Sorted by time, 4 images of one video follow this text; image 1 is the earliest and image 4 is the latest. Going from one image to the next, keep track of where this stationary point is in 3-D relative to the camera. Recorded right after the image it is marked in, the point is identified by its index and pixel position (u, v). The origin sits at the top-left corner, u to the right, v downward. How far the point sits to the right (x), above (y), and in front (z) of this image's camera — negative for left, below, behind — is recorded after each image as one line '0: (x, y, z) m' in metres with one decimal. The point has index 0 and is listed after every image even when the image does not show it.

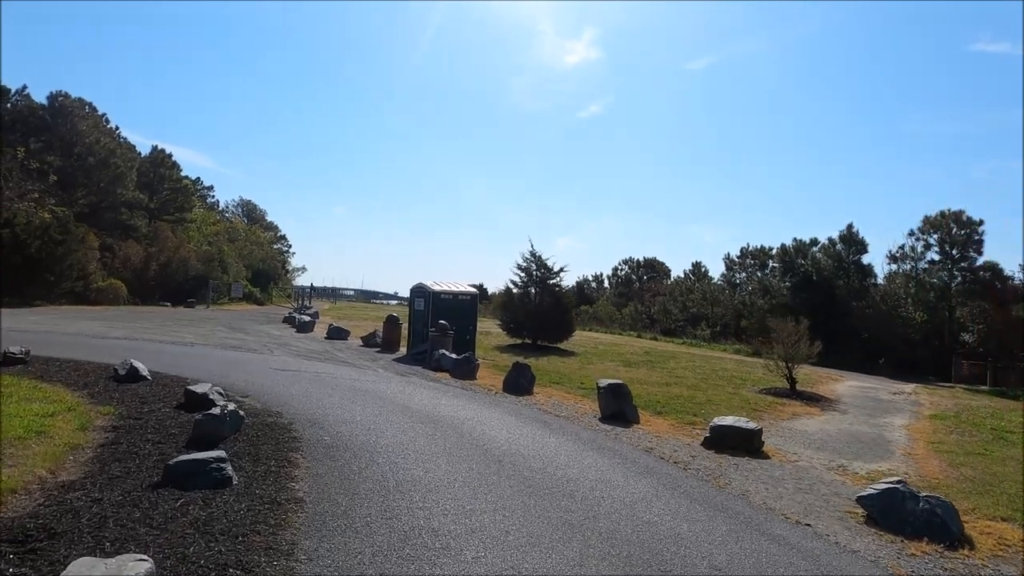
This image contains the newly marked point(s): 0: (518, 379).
0: (+0.1, -1.9, +14.0) m
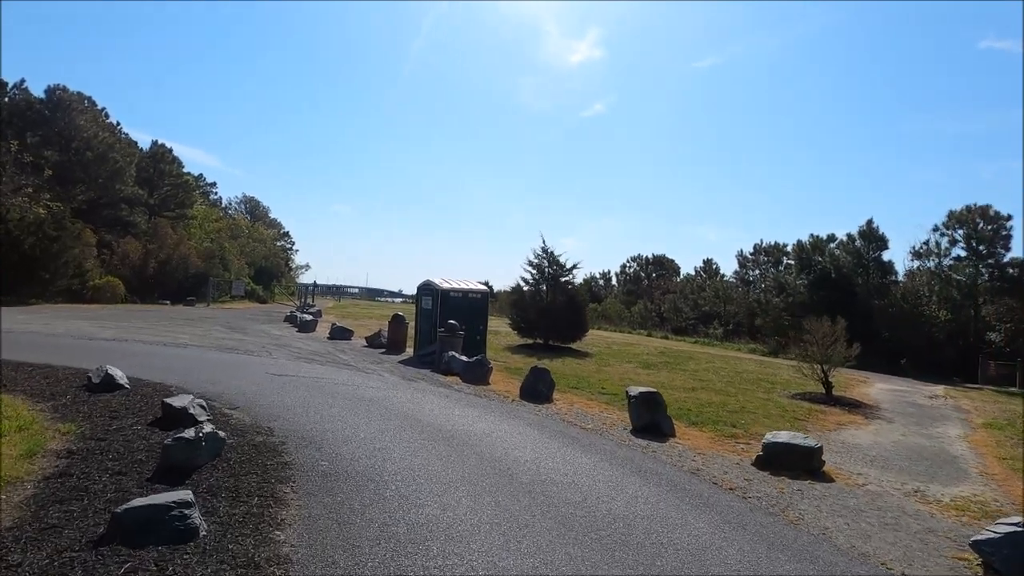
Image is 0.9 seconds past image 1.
0: (+0.5, -1.9, +12.8) m
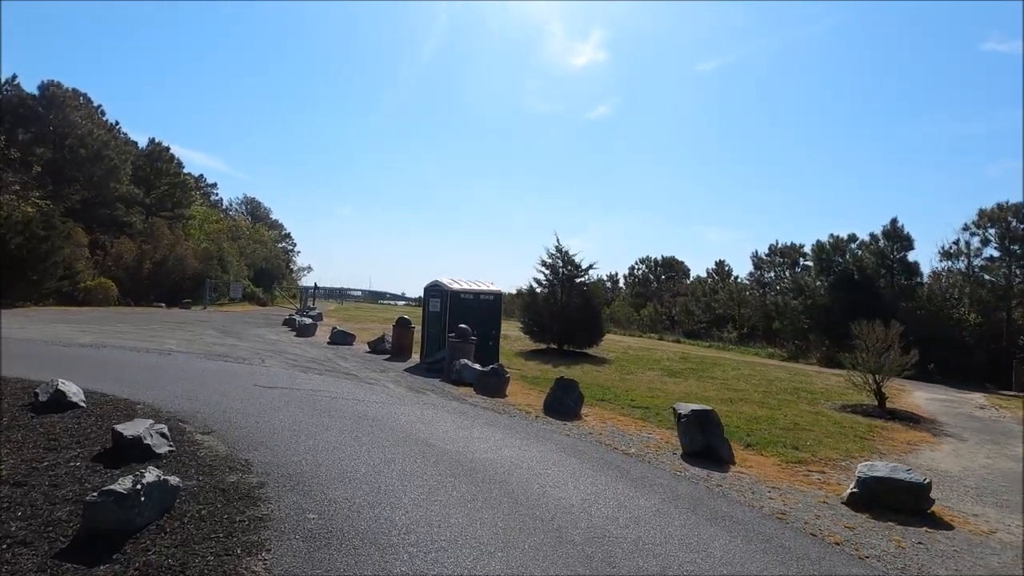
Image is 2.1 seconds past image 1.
0: (+0.9, -1.9, +11.2) m
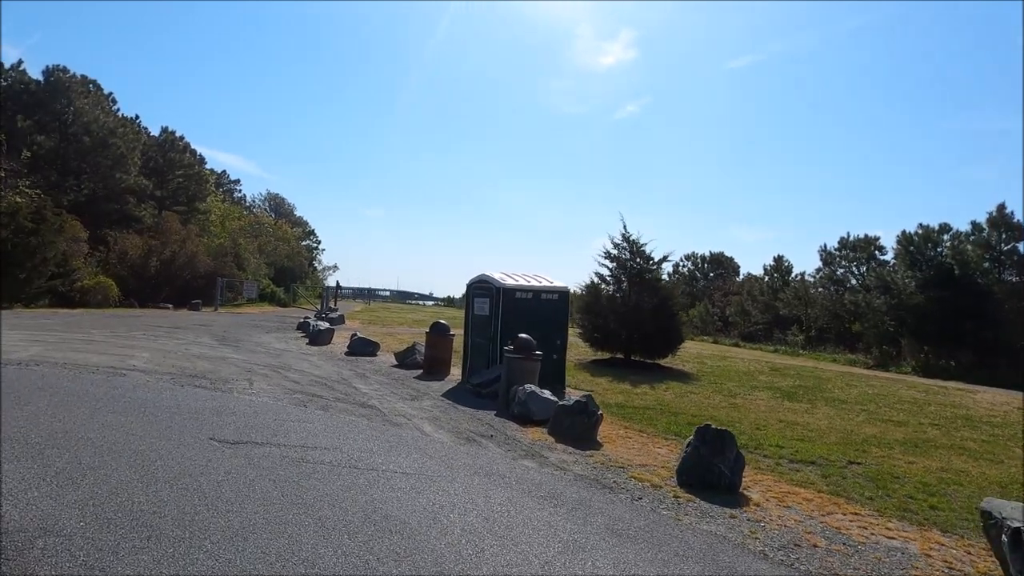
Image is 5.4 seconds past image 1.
0: (+2.1, -1.8, +6.7) m
